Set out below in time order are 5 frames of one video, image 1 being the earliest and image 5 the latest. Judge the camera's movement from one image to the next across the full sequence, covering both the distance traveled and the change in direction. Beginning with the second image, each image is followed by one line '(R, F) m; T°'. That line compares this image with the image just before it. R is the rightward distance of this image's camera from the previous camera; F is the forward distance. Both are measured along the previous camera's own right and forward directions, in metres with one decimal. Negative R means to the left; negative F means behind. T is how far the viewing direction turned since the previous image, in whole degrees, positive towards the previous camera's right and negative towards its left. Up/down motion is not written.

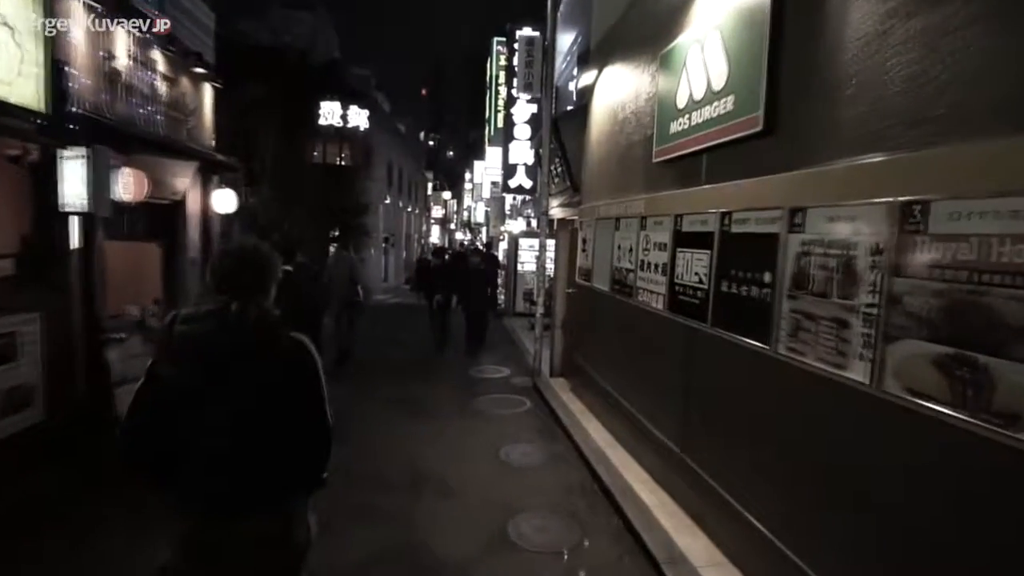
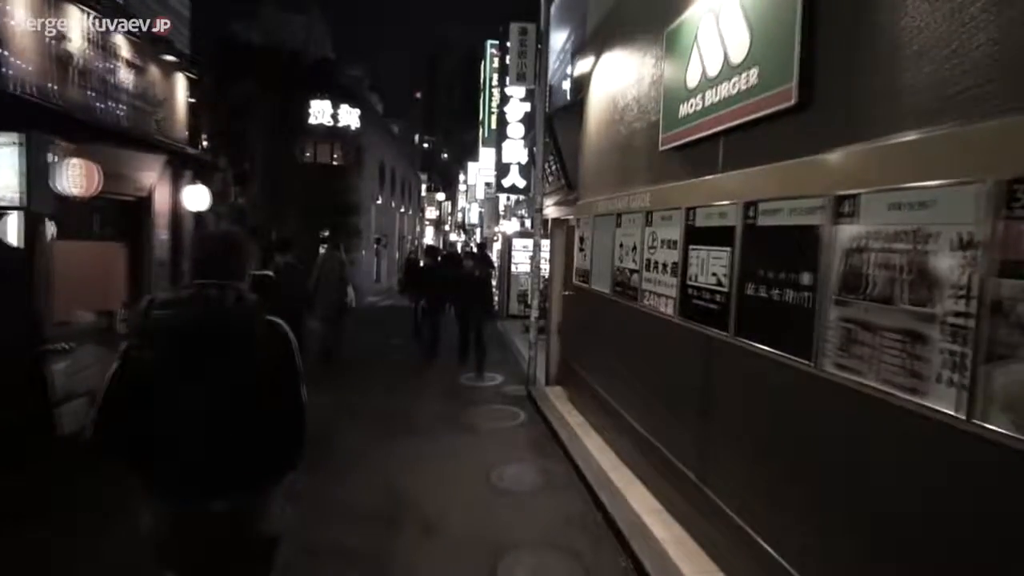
(0.0, +0.6) m; 0°
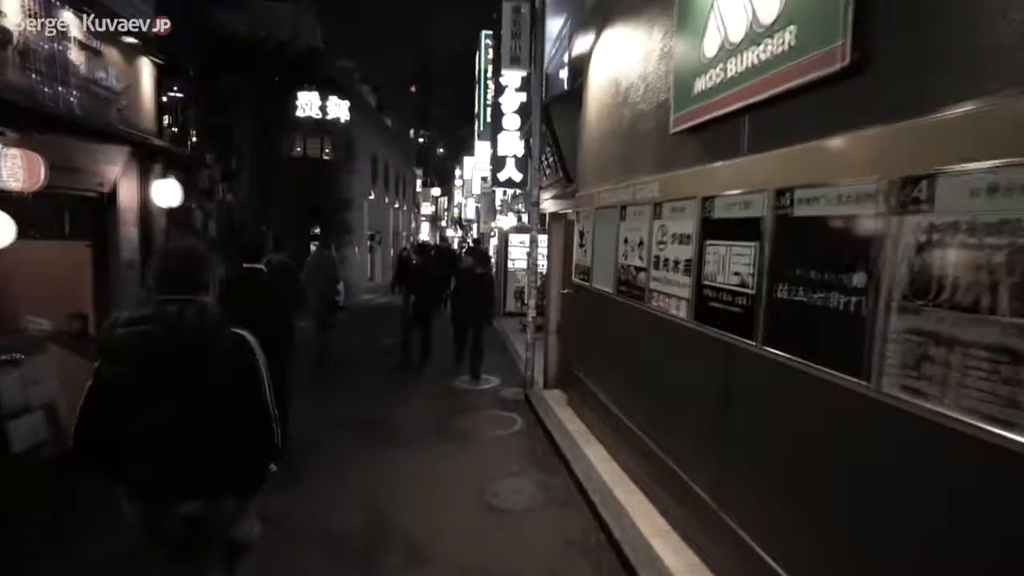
(0.0, +0.6) m; 0°
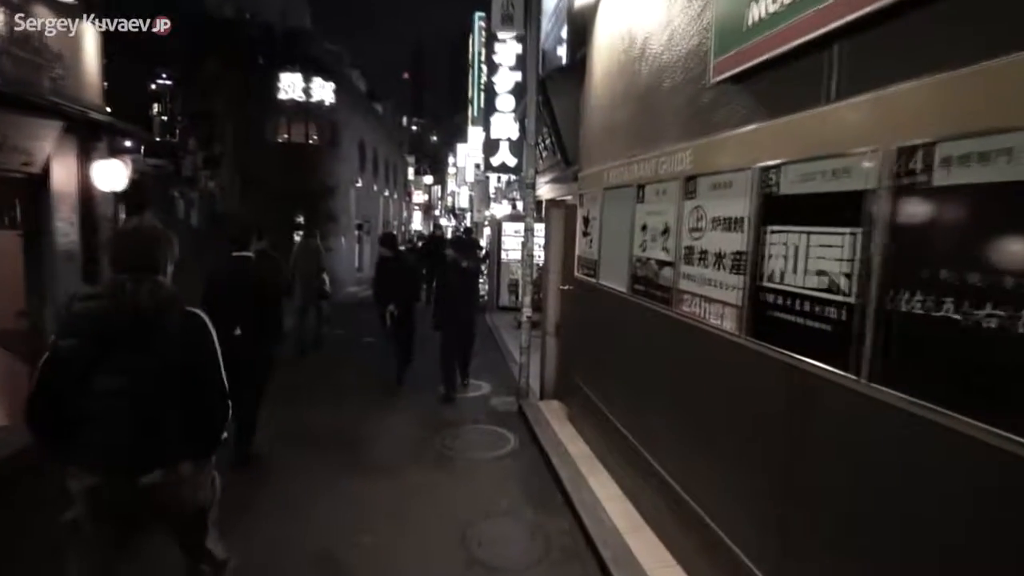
(0.0, +1.1) m; 0°
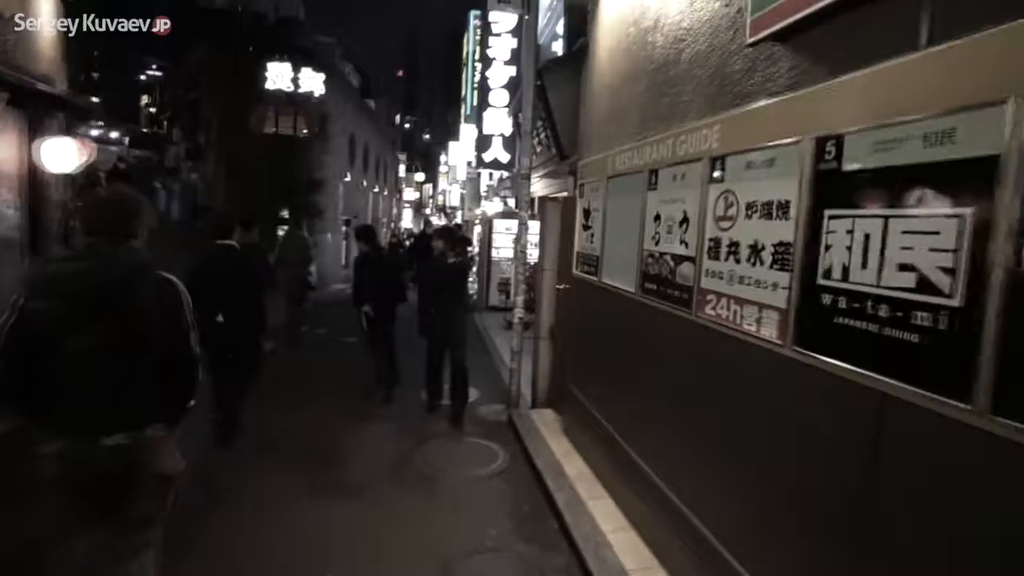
(0.0, +0.6) m; +1°
